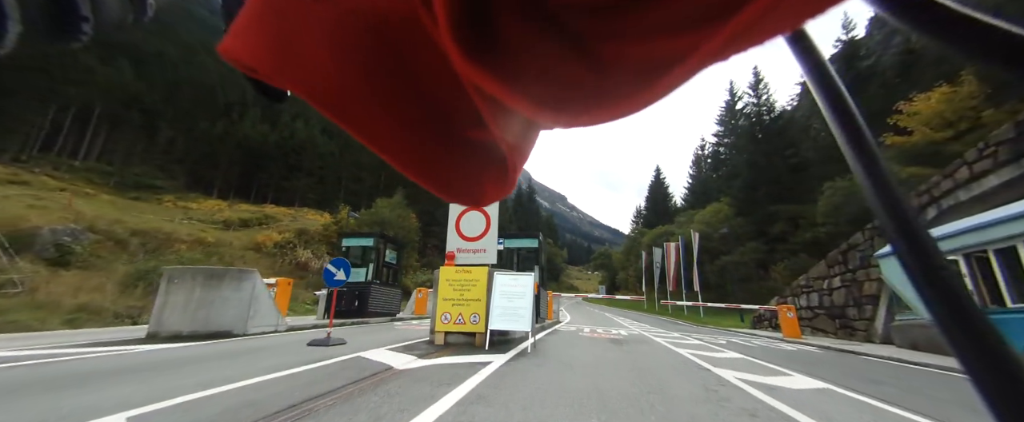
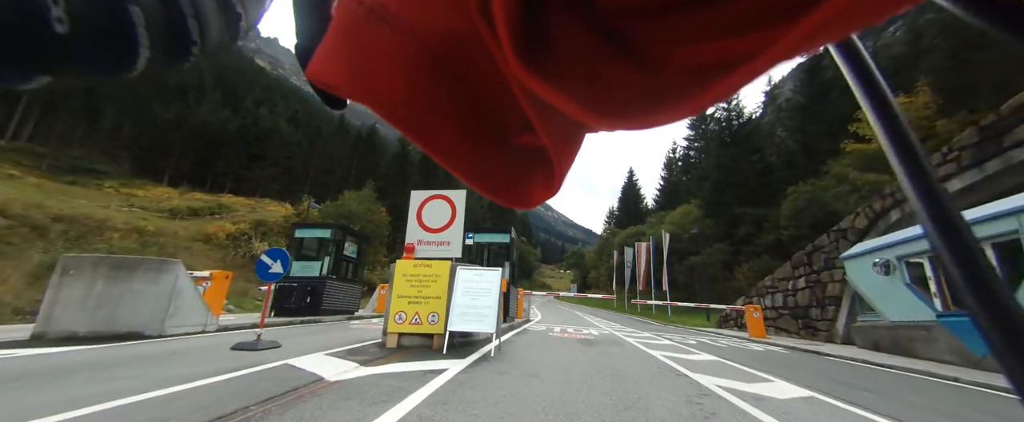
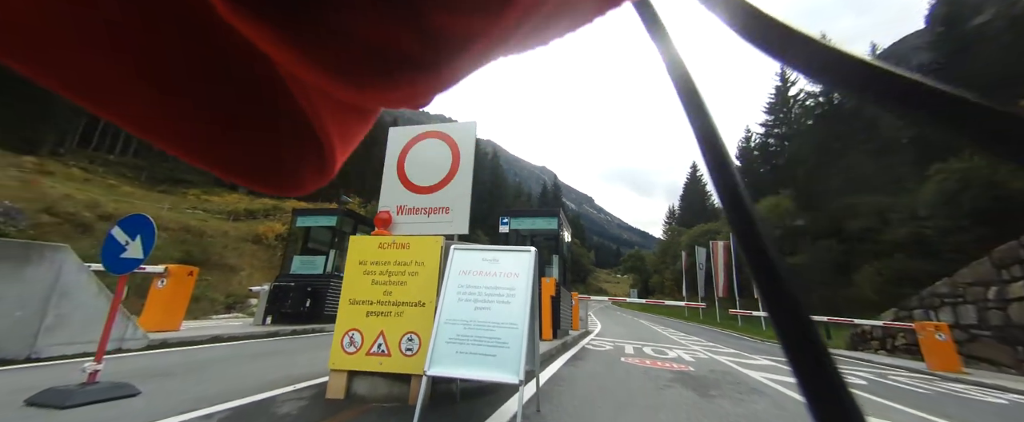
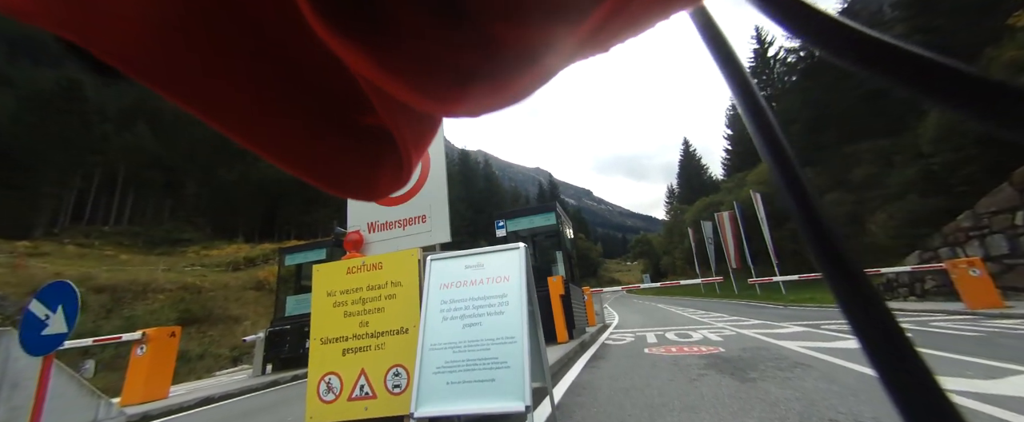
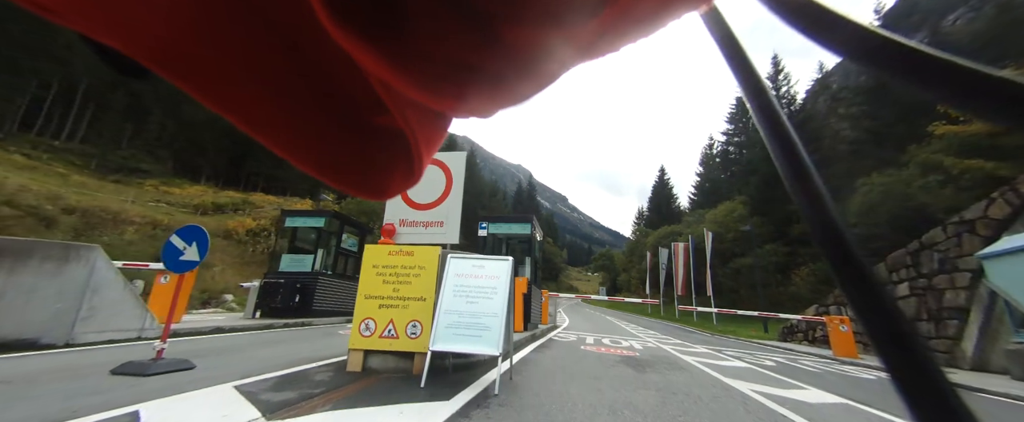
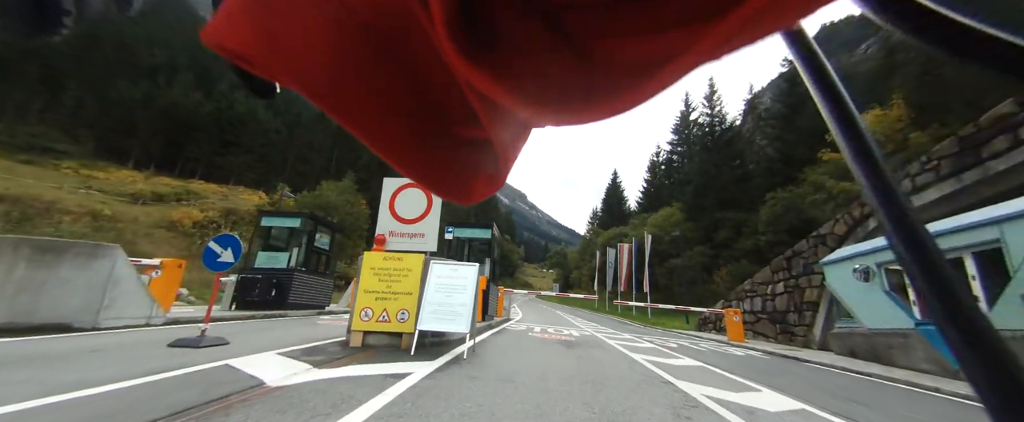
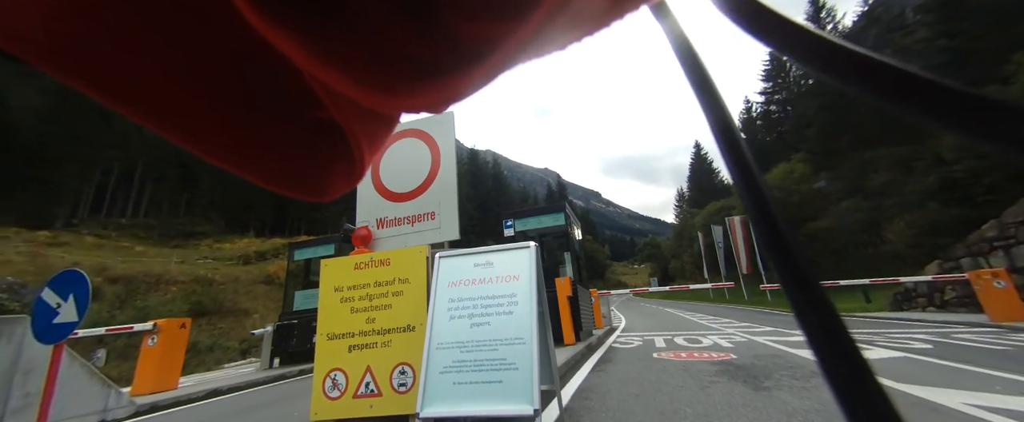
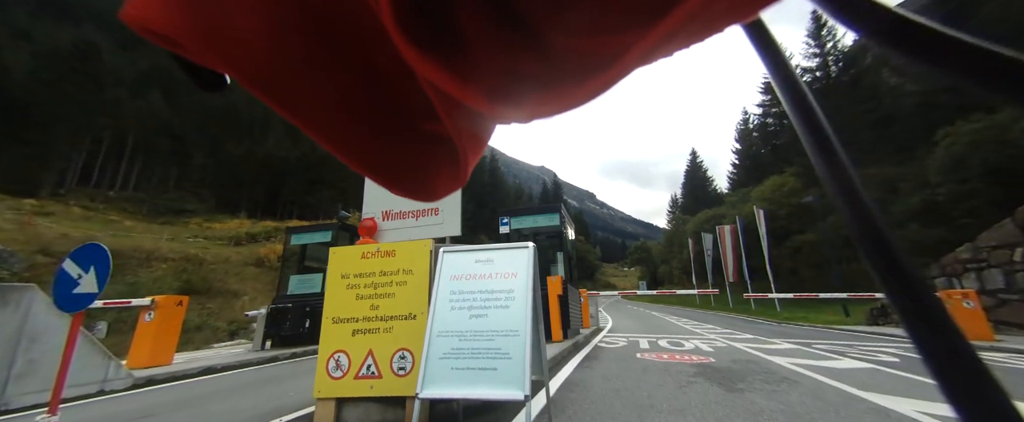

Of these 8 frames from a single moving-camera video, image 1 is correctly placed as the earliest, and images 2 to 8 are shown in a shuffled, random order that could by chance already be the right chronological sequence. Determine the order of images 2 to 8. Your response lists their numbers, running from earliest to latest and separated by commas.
2, 6, 5, 3, 8, 4, 7
